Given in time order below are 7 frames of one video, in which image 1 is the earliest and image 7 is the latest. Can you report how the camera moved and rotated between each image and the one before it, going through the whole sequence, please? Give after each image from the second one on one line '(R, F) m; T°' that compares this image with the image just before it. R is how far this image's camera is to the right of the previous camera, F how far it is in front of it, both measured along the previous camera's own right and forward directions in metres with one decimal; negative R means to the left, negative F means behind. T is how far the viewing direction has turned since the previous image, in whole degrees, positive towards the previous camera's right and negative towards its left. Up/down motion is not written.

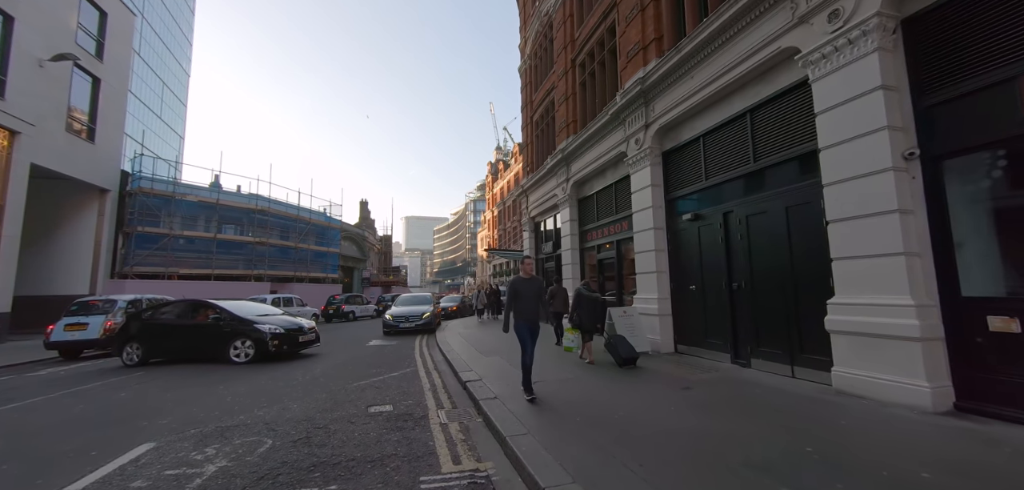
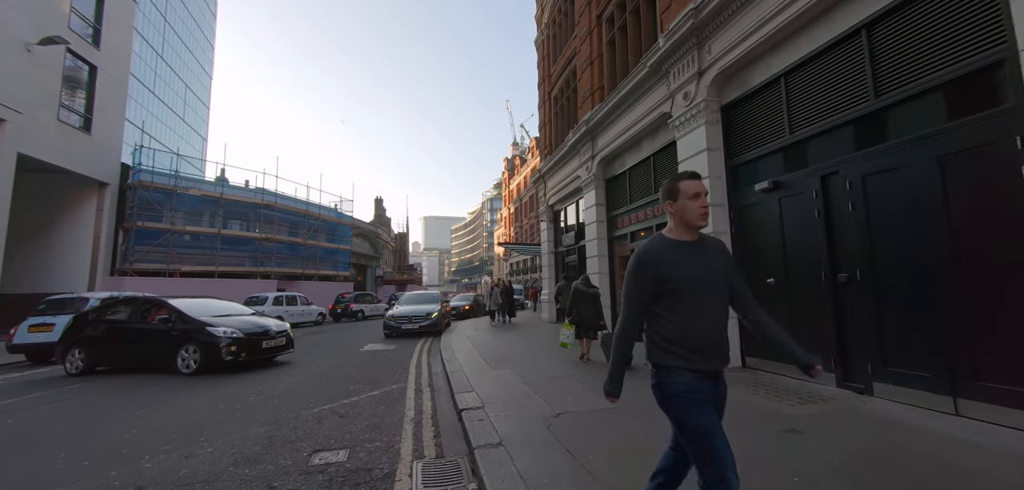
(+0.1, +1.8) m; -3°
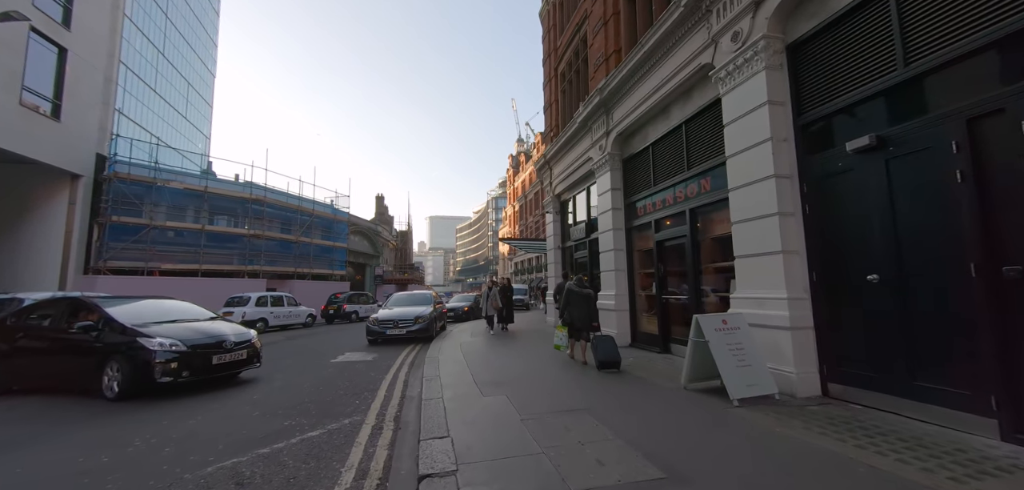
(+0.1, +1.6) m; -1°
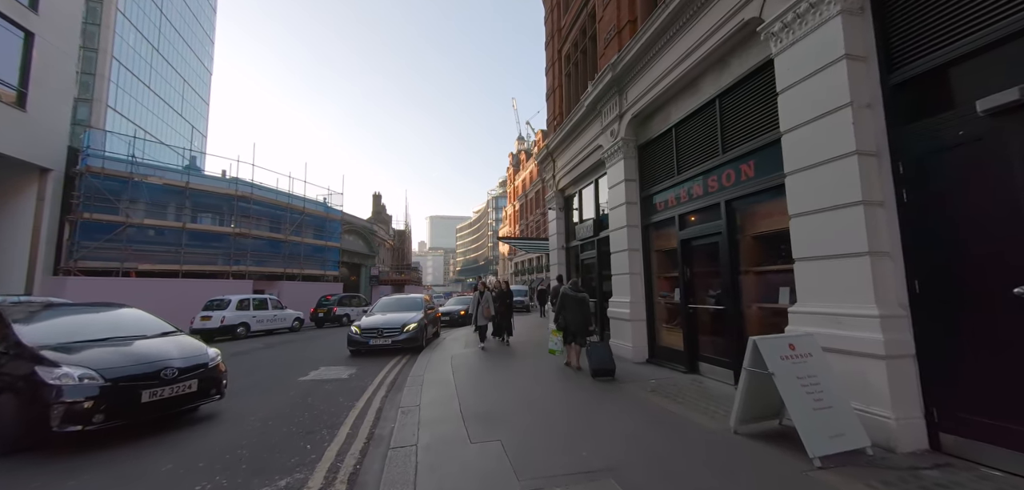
(0.0, +1.2) m; 0°
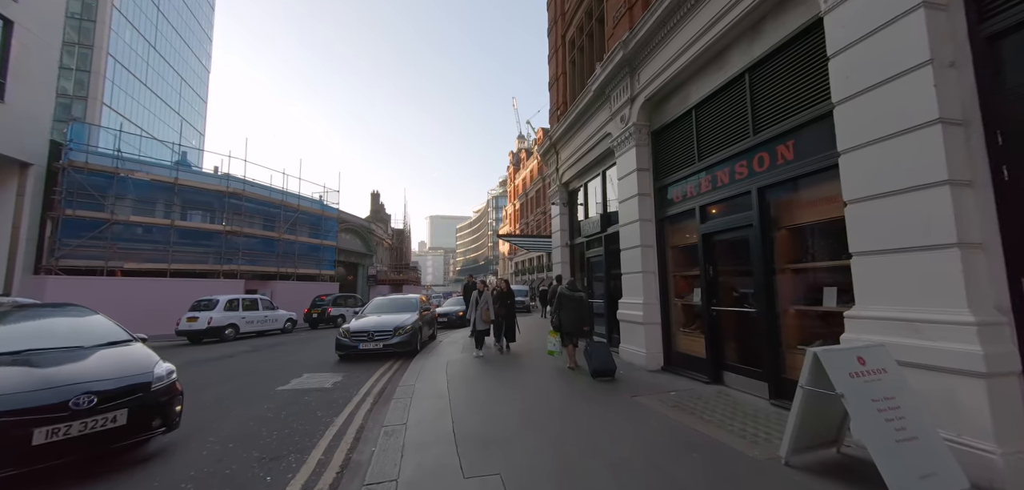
(0.0, +0.7) m; 0°
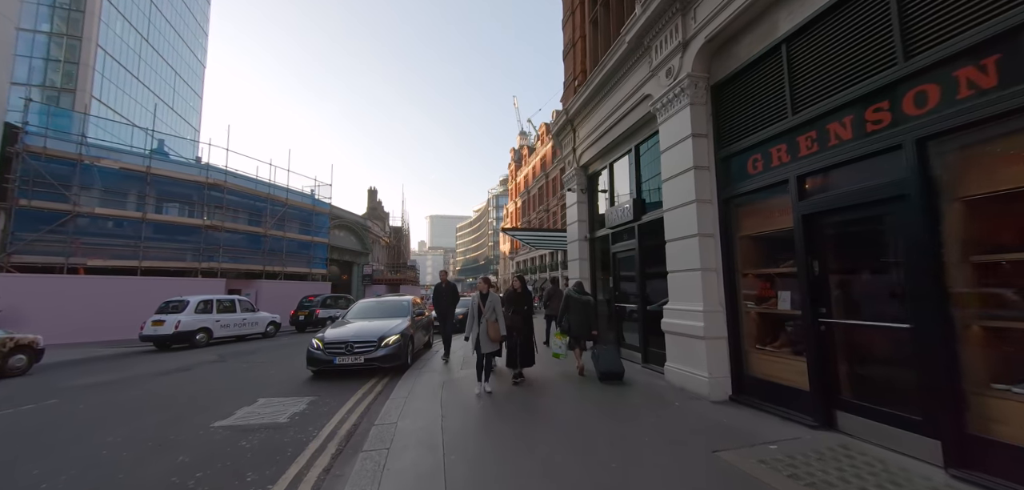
(-0.2, +1.7) m; 0°
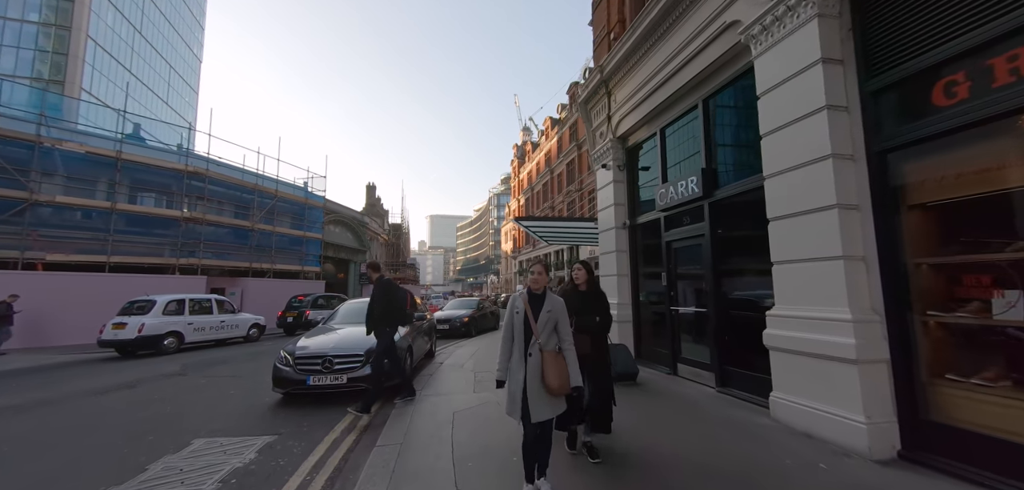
(-0.4, +1.7) m; 0°
